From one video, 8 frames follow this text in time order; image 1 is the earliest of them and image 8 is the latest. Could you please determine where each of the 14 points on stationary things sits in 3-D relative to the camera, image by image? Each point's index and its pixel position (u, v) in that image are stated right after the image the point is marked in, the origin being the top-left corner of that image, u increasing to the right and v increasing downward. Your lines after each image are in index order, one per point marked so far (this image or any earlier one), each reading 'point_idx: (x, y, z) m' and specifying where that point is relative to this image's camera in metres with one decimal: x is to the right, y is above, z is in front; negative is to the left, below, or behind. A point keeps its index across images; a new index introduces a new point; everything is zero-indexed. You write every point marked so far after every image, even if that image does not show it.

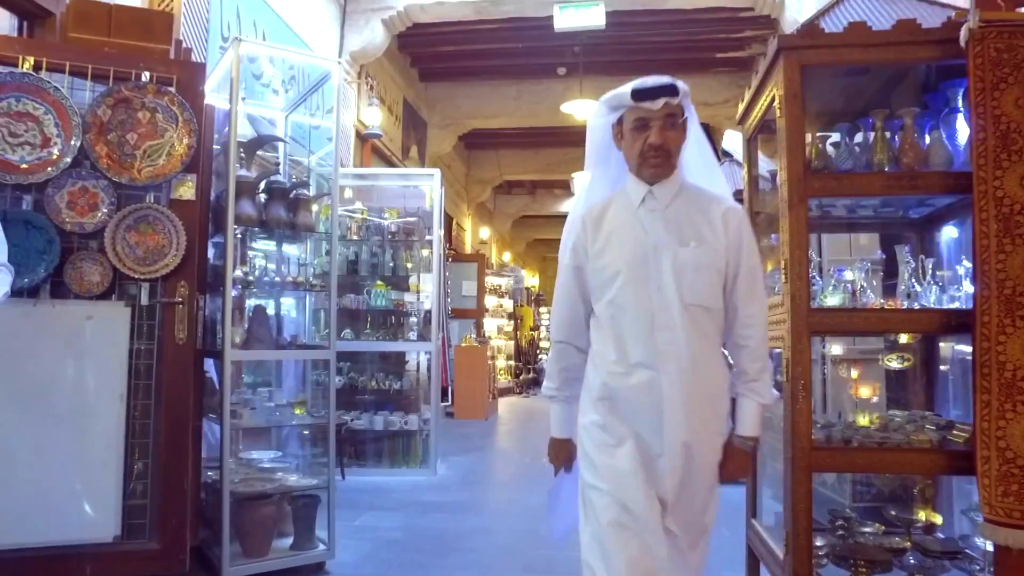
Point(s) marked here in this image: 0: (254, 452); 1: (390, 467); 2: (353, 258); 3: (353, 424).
0: (-0.8, -0.5, +2.8) m
1: (-0.7, -1.0, +4.8) m
2: (-0.9, +0.2, +5.0) m
3: (-0.9, -0.8, +4.9) m
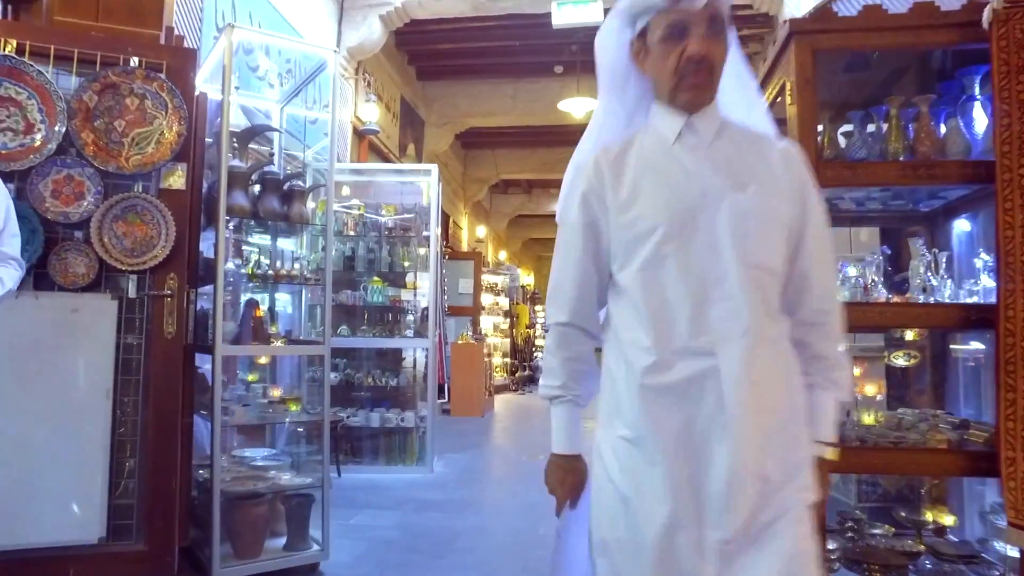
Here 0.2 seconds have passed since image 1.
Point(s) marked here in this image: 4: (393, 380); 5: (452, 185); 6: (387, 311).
0: (-0.8, -0.5, +2.7) m
1: (-0.7, -1.0, +4.8) m
2: (-0.9, +0.2, +4.9) m
3: (-0.9, -0.7, +4.9) m
4: (-0.7, -0.5, +5.0) m
5: (-0.7, +1.1, +9.9) m
6: (-0.7, -0.1, +5.0) m
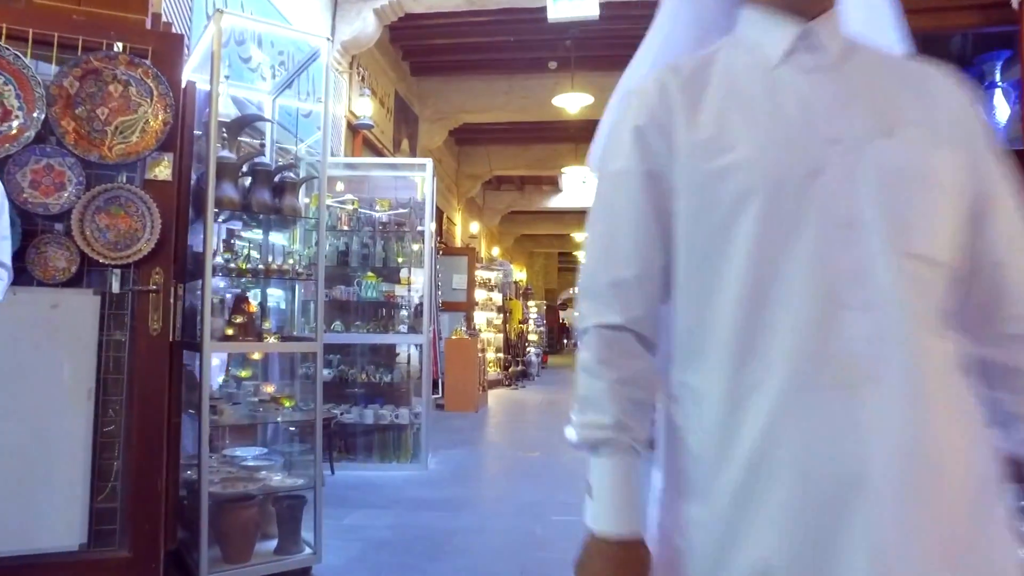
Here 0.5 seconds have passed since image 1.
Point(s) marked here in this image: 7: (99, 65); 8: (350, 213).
0: (-0.8, -0.5, +2.7) m
1: (-0.7, -0.9, +4.7) m
2: (-0.9, +0.2, +4.8) m
3: (-0.9, -0.7, +4.8) m
4: (-0.7, -0.5, +4.9) m
5: (-0.7, +1.2, +9.8) m
6: (-0.7, -0.1, +4.9) m
7: (-1.0, +0.5, +2.1) m
8: (-0.9, +0.4, +4.9) m
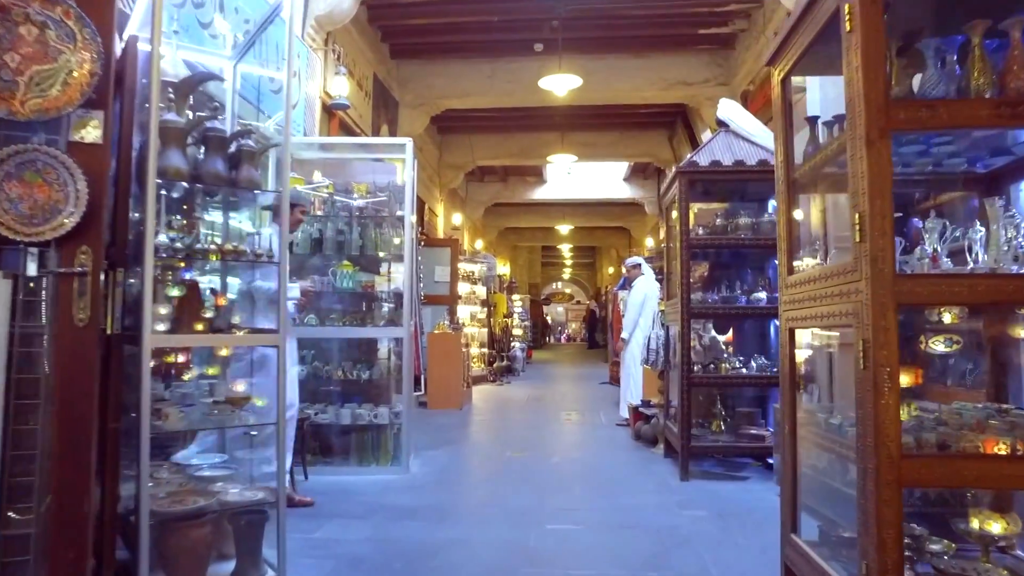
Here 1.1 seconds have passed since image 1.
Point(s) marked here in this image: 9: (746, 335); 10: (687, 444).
0: (-0.9, -0.5, +2.3) m
1: (-0.8, -0.9, +4.4) m
2: (-1.0, +0.3, +4.5) m
3: (-1.0, -0.7, +4.5) m
4: (-0.8, -0.4, +4.6) m
5: (-0.9, +1.3, +9.5) m
6: (-0.8, 0.0, +4.6) m
7: (-1.0, +0.6, +1.7) m
8: (-1.0, +0.5, +4.5) m
9: (+1.2, -0.3, +4.7) m
10: (+0.9, -0.8, +4.4) m
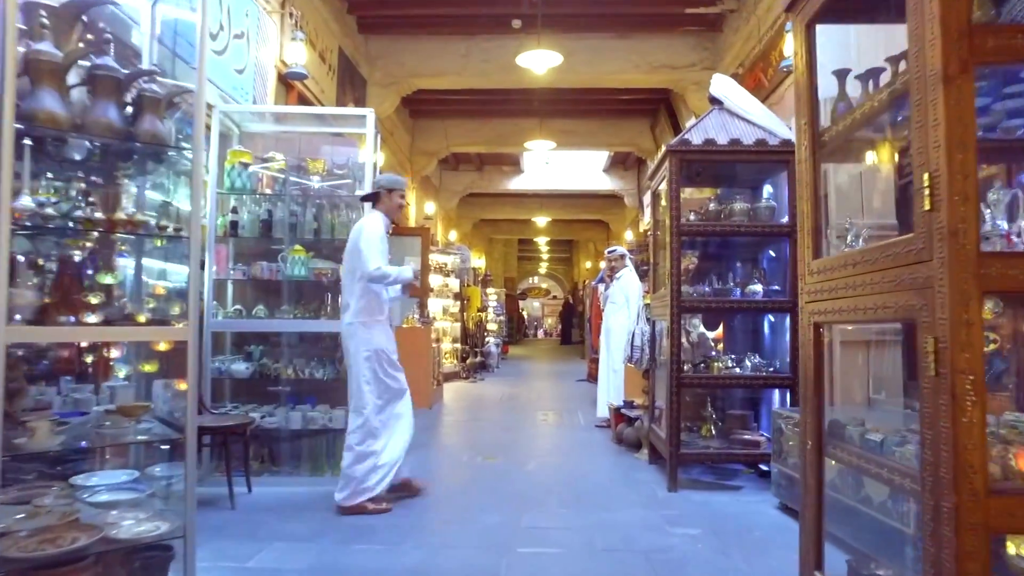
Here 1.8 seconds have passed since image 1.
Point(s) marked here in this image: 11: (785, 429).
0: (-0.9, -0.4, +1.9) m
1: (-0.9, -0.8, +3.9) m
2: (-1.1, +0.3, +4.1) m
3: (-1.1, -0.6, +4.0) m
4: (-0.9, -0.4, +4.1) m
5: (-1.2, +1.3, +9.0) m
6: (-0.9, 0.0, +4.1) m
7: (-1.0, +0.6, +1.3) m
8: (-1.1, +0.5, +4.1) m
9: (+1.1, -0.2, +4.3) m
10: (+0.7, -0.7, +4.0) m
11: (+1.1, -0.6, +3.5) m
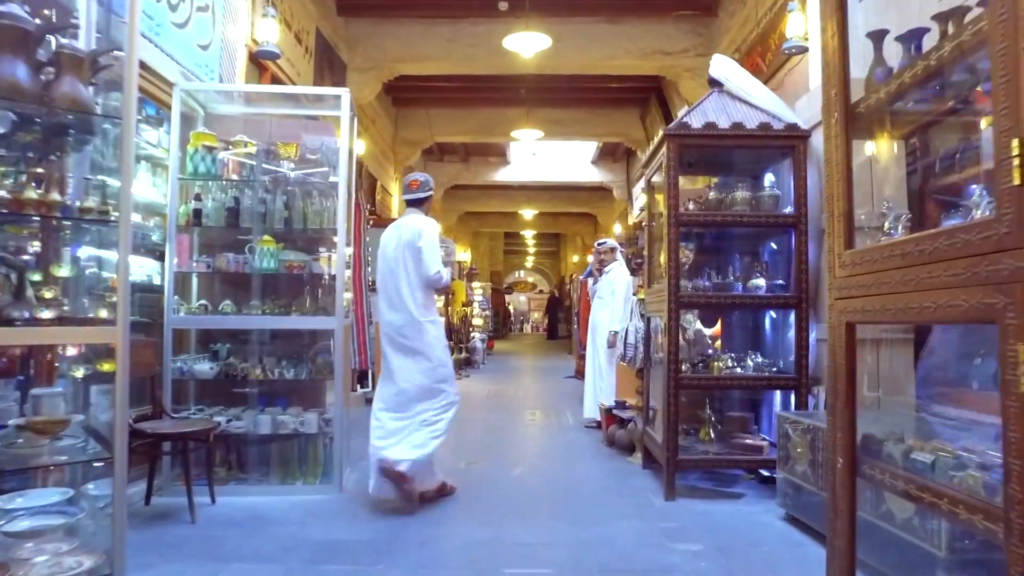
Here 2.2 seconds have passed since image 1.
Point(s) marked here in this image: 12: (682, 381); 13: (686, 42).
0: (-1.0, -0.4, +1.6) m
1: (-1.0, -0.8, +3.6) m
2: (-1.2, +0.4, +3.8) m
3: (-1.2, -0.6, +3.7) m
4: (-1.0, -0.4, +3.8) m
5: (-1.3, +1.4, +8.7) m
6: (-1.0, 0.0, +3.8) m
7: (-1.0, +0.6, +1.0) m
8: (-1.2, +0.6, +3.8) m
9: (+1.0, -0.2, +4.1) m
10: (+0.7, -0.7, +3.7) m
11: (+1.0, -0.5, +3.2) m
12: (+0.7, -0.4, +3.7) m
13: (+1.4, +1.9, +6.9) m
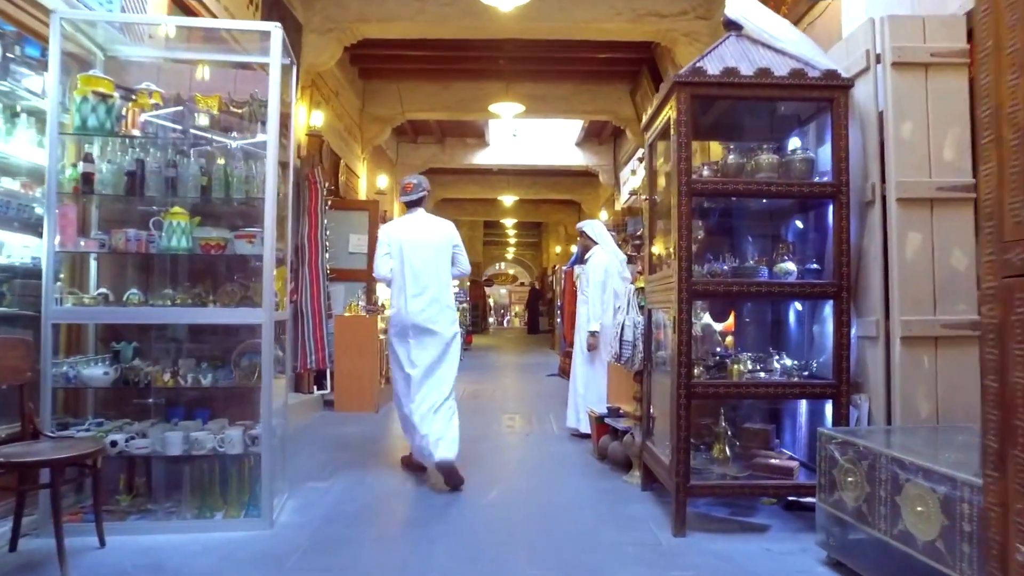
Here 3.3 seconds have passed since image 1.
0: (-1.0, -0.4, +0.9) m
1: (-1.0, -0.8, +2.9) m
2: (-1.3, +0.4, +3.0) m
3: (-1.3, -0.5, +3.0) m
4: (-1.1, -0.3, +3.1) m
5: (-1.5, +1.5, +8.0) m
6: (-1.1, +0.1, +3.1) m
7: (-1.1, +0.6, +0.2) m
8: (-1.2, +0.6, +3.0) m
9: (+0.9, -0.1, +3.4) m
10: (+0.6, -0.7, +3.0) m
11: (+0.9, -0.5, +2.5) m
12: (+0.6, -0.3, +3.0) m
13: (+1.2, +2.0, +6.2) m
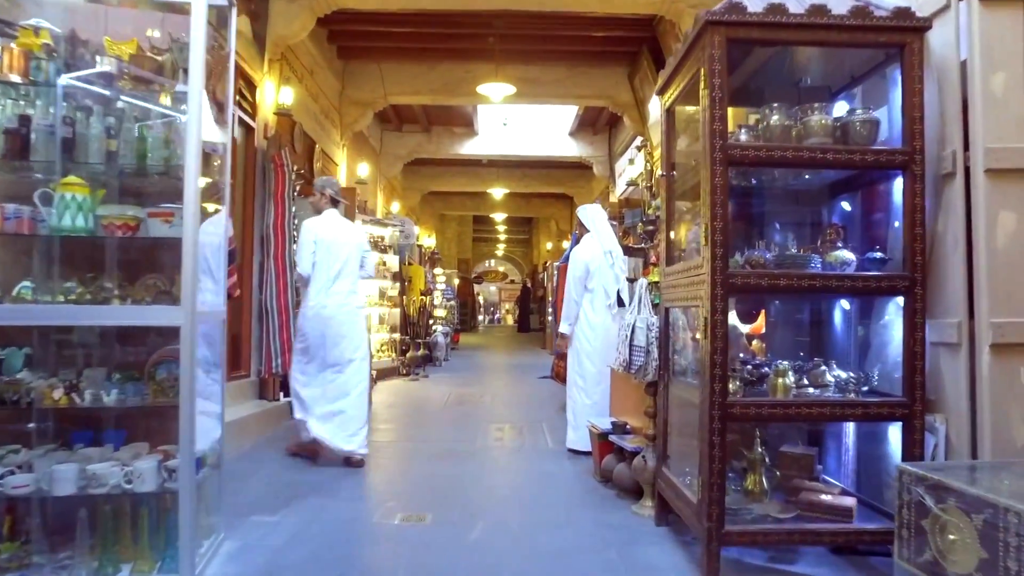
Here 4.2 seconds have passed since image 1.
0: (-1.0, -0.3, +0.2) m
1: (-1.1, -0.7, +2.3) m
2: (-1.3, +0.4, +2.4) m
3: (-1.3, -0.5, +2.3) m
4: (-1.1, -0.3, +2.5) m
5: (-1.6, +1.5, +7.3) m
6: (-1.1, +0.1, +2.4) m
7: (-1.1, +0.6, -0.4) m
8: (-1.3, +0.6, +2.4) m
9: (+0.9, -0.1, +2.8) m
10: (+0.6, -0.6, +2.4) m
11: (+0.9, -0.5, +1.9) m
12: (+0.6, -0.3, +2.4) m
13: (+1.2, +2.0, +5.5) m
